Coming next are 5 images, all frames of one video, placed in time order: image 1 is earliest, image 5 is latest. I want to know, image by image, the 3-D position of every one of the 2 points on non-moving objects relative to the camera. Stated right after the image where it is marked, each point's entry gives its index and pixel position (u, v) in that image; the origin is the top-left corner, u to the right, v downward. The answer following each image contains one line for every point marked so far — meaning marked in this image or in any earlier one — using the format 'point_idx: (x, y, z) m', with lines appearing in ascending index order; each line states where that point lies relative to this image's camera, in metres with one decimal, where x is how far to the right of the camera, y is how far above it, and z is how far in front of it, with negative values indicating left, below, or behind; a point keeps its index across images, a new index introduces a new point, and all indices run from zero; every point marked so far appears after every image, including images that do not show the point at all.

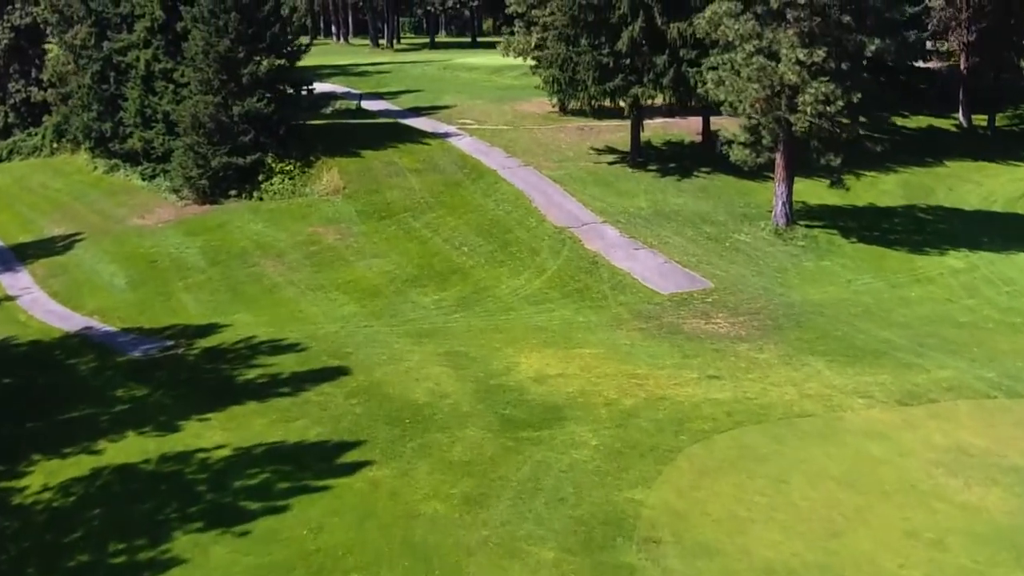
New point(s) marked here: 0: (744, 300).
0: (+4.3, -0.2, +19.8) m
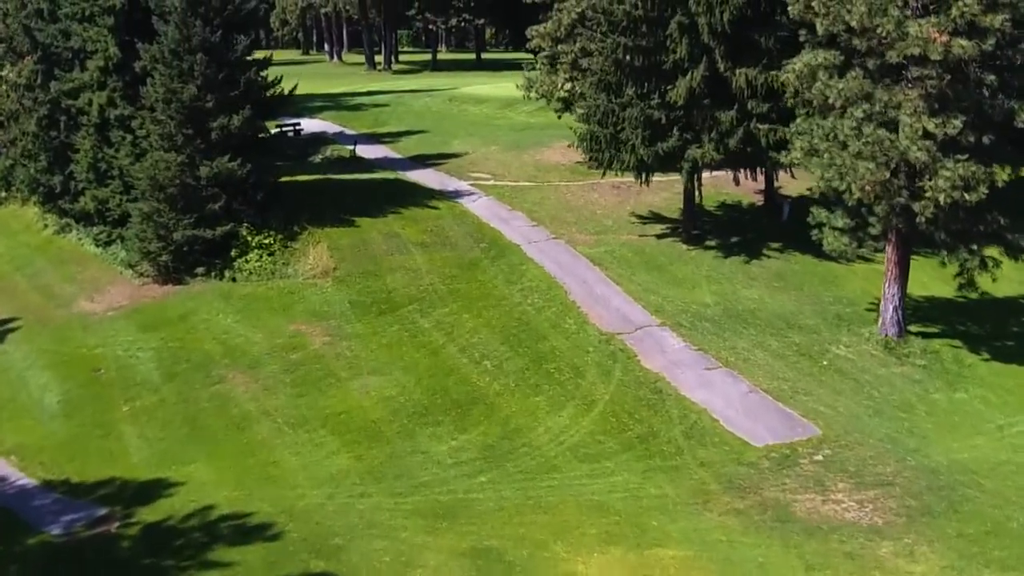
0: (+4.9, -2.3, +14.8) m
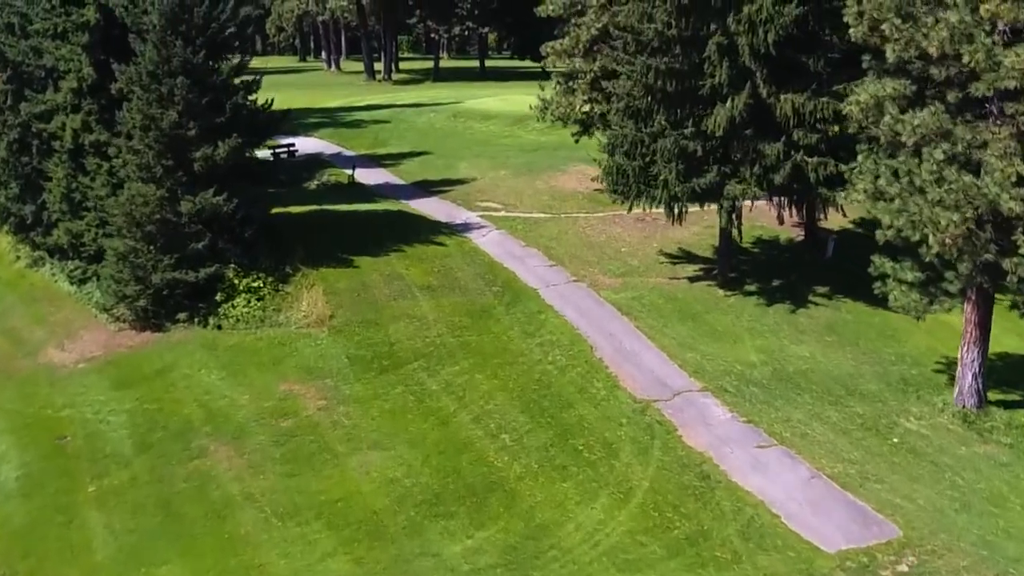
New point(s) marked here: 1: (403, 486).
0: (+5.2, -3.3, +12.5) m
1: (-1.5, -2.8, +15.1) m
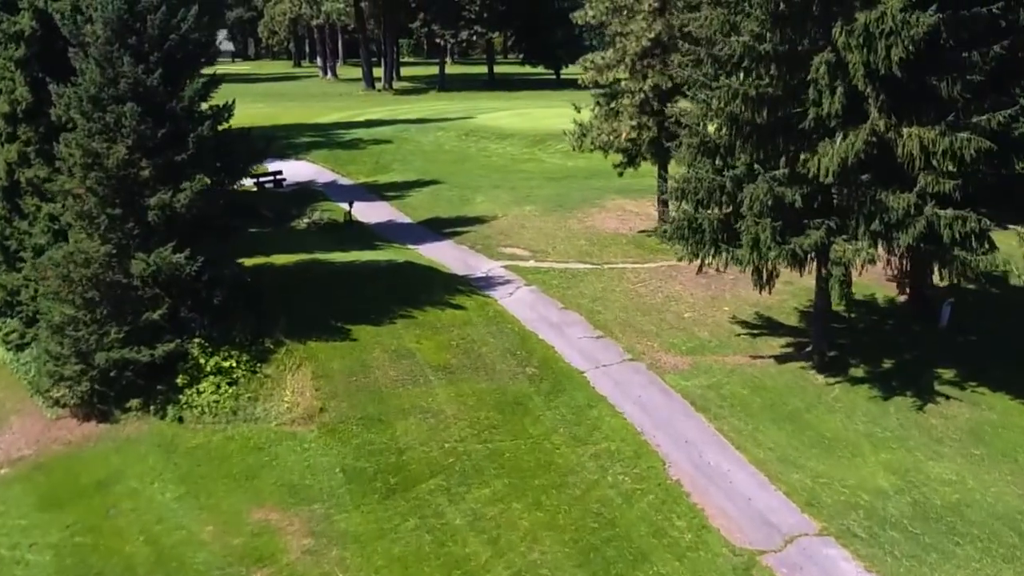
0: (+5.8, -4.5, +8.1) m
1: (-0.9, -4.0, +10.7) m
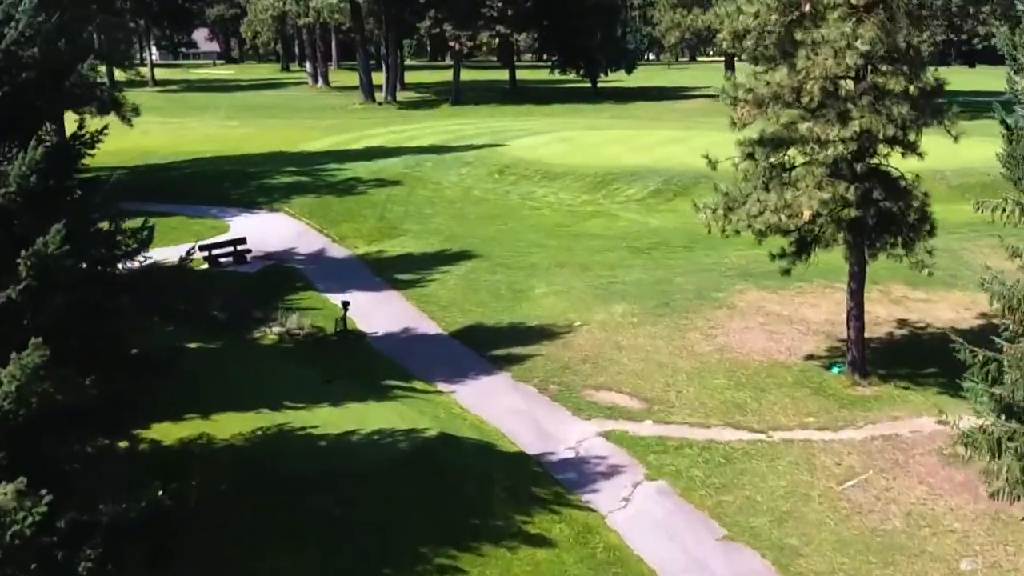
0: (+7.0, -6.6, 0.0) m
1: (+0.3, -6.1, +2.5) m
